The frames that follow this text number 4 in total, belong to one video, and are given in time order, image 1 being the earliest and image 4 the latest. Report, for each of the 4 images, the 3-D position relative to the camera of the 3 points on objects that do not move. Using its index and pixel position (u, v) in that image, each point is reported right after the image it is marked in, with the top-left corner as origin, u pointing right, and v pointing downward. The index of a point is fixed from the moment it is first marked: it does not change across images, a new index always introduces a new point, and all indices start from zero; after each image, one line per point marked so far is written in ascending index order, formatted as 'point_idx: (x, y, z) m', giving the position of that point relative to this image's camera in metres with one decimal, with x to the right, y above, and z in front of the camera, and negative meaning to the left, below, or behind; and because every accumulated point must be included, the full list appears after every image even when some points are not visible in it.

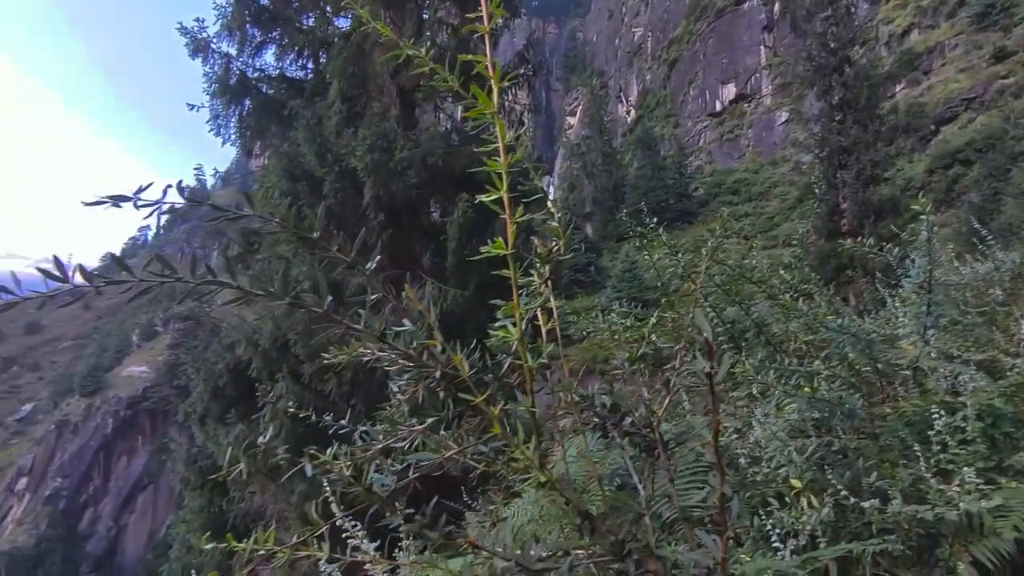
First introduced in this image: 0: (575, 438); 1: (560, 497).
0: (+0.6, -1.3, +4.6) m
1: (+0.4, -1.5, +4.1) m
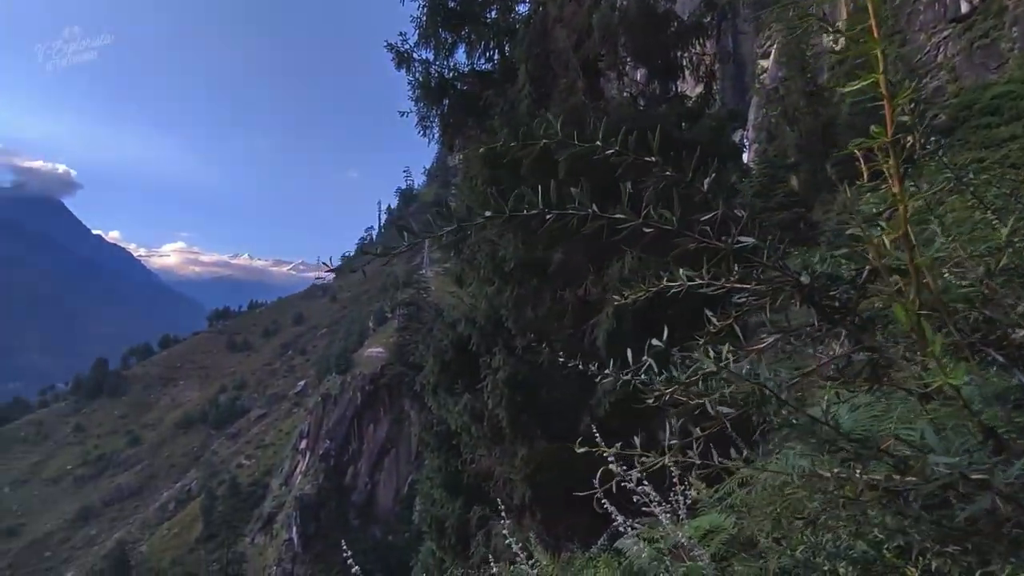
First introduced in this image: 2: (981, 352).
0: (+3.2, -0.5, +4.1) m
1: (+2.8, -0.8, +3.6) m
2: (+3.3, -0.5, +4.1) m
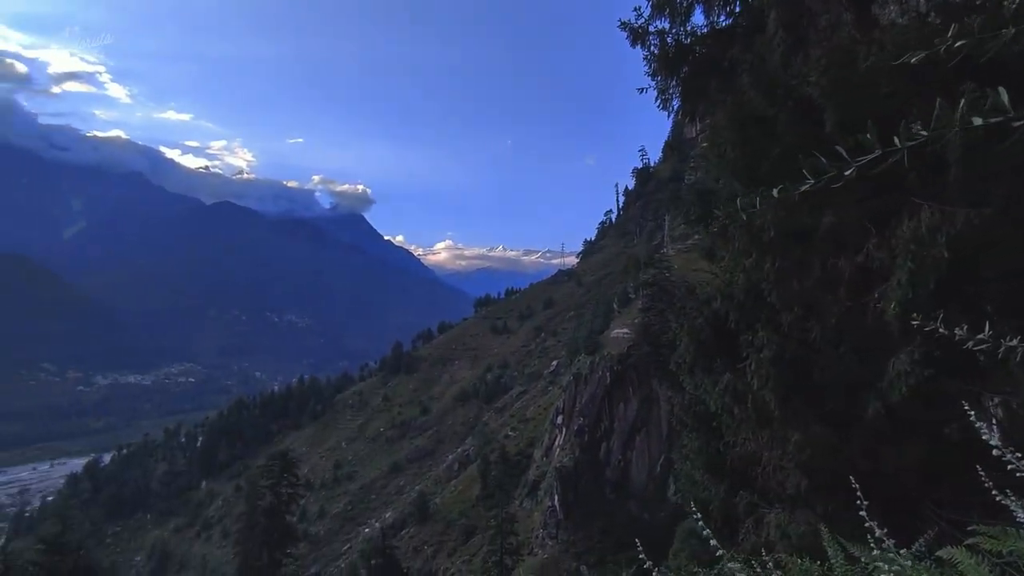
0: (+5.7, +0.1, +2.1) m
1: (+5.2, -0.3, +1.8) m
2: (+5.8, +0.1, +2.0) m
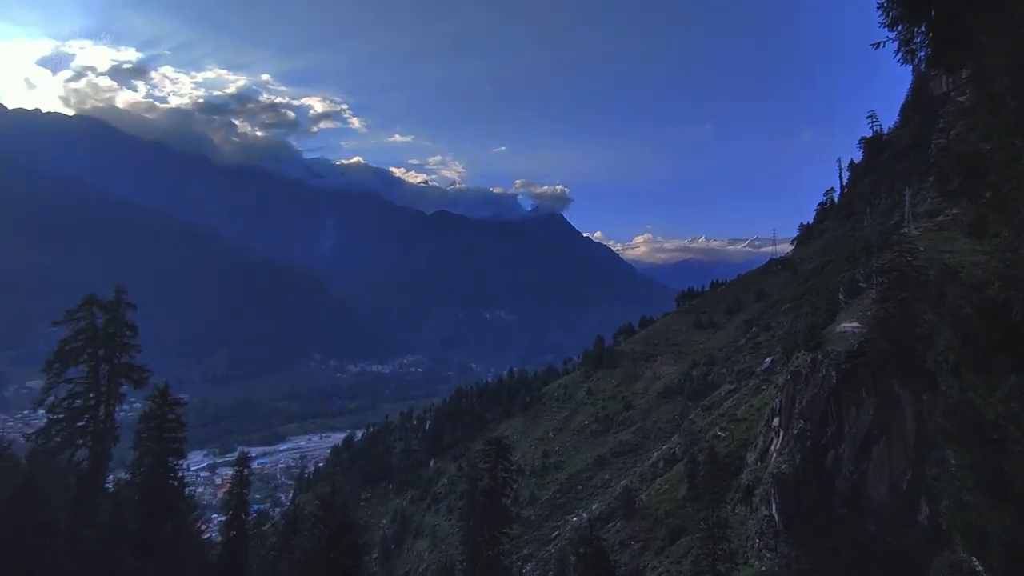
0: (+8.3, +0.4, +0.5) m
1: (+7.7, 0.0, +0.4) m
2: (+8.3, +0.5, +0.4) m
